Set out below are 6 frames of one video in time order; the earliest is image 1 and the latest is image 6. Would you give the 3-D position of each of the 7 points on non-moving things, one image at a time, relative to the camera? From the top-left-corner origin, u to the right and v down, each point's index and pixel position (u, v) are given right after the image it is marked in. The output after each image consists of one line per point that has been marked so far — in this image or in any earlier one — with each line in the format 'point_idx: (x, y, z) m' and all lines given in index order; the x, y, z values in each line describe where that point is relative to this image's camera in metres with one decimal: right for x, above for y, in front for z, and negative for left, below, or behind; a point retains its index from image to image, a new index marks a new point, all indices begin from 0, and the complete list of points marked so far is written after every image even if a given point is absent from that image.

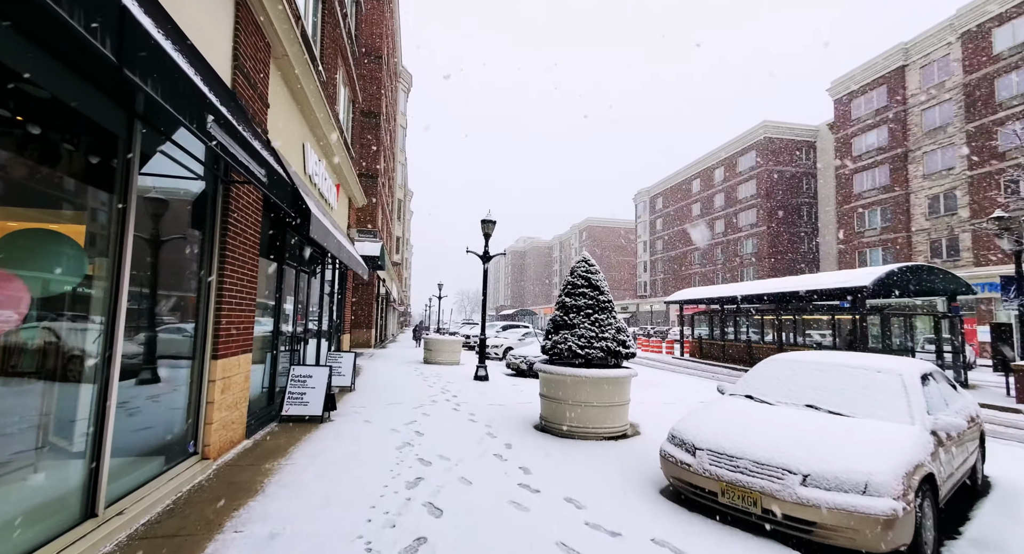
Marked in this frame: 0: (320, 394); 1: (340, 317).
0: (-2.8, -1.7, +6.7) m
1: (-4.9, -1.1, +13.1) m
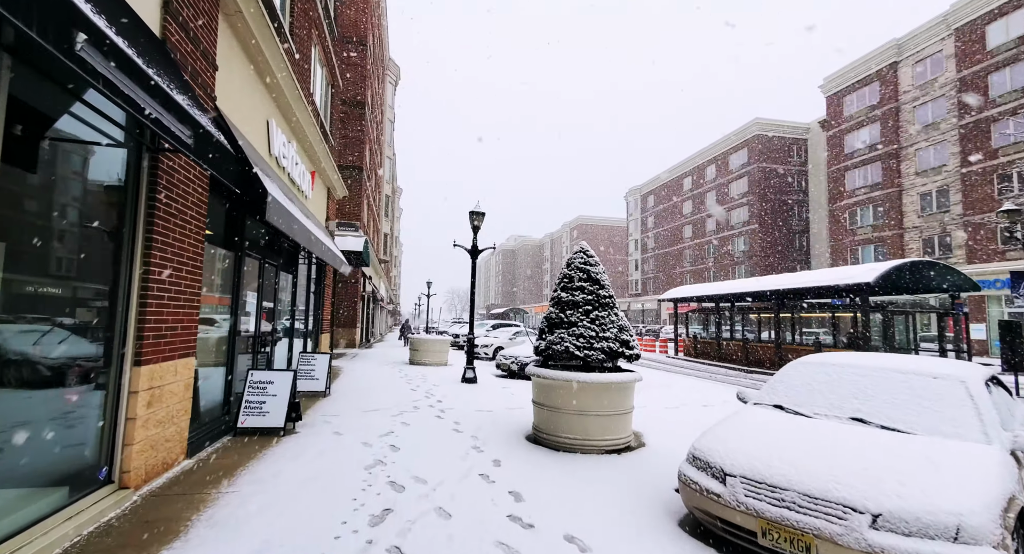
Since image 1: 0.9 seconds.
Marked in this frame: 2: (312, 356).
0: (-2.9, -1.6, +5.8) m
1: (-5.1, -1.0, +12.2) m
2: (-3.8, -1.5, +8.8) m
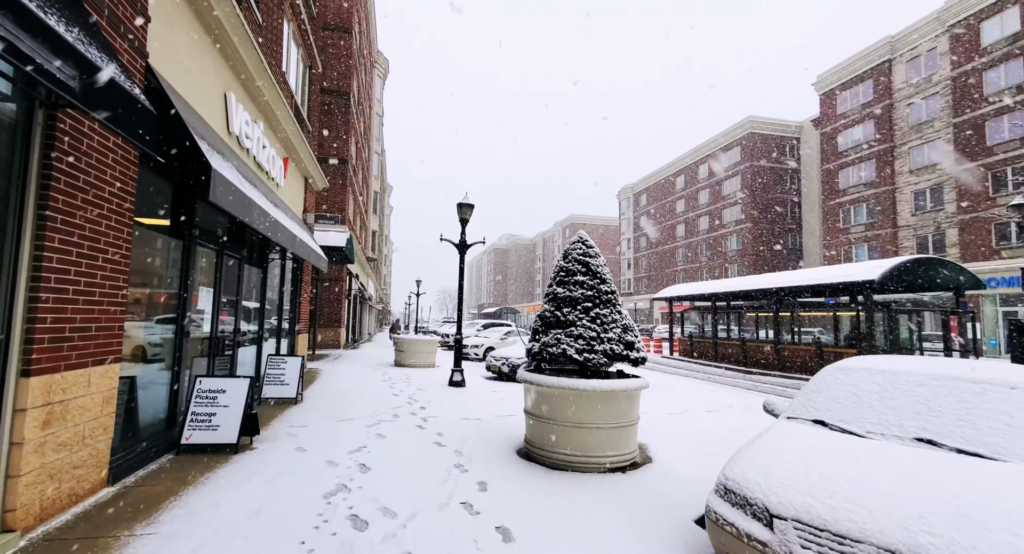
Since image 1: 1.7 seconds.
0: (-3.0, -1.5, +5.1) m
1: (-5.4, -0.9, +11.4) m
2: (-4.0, -1.4, +8.0) m
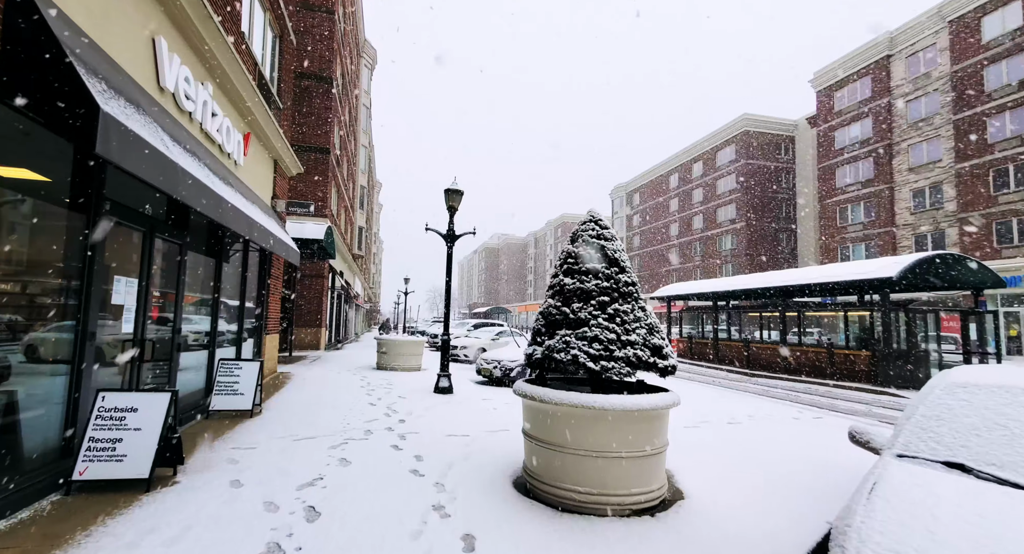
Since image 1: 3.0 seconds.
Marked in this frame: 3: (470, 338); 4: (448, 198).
0: (-3.1, -1.4, +3.9) m
1: (-5.5, -0.8, +10.2) m
2: (-4.1, -1.3, +6.8) m
3: (-1.6, -2.3, +17.3) m
4: (-1.4, +1.7, +10.0) m
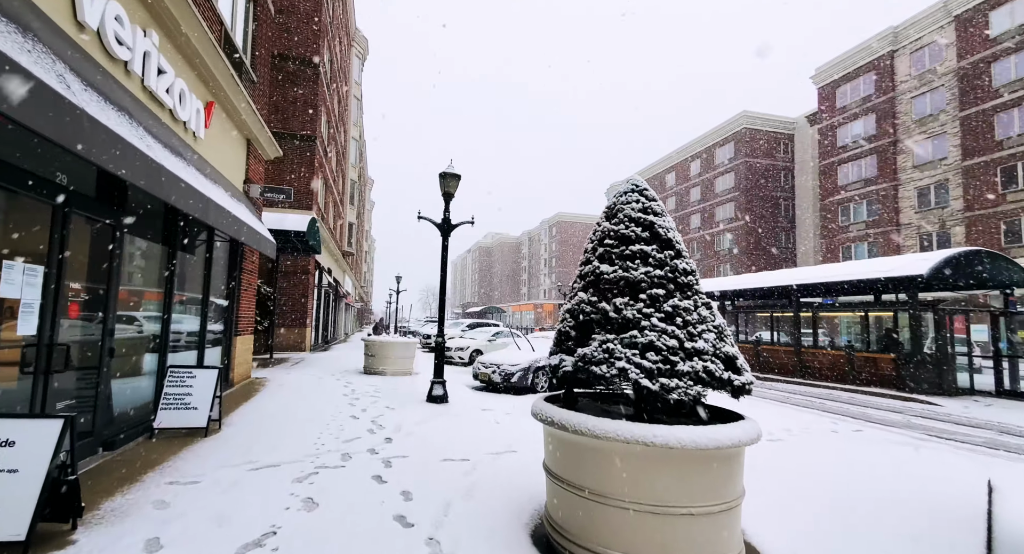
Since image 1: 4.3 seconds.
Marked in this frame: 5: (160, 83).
0: (-2.9, -1.3, +2.8) m
1: (-5.5, -0.7, +9.1) m
2: (-4.0, -1.2, +5.7) m
3: (-1.7, -2.2, +16.2) m
4: (-1.3, +1.8, +8.9) m
5: (-4.1, +2.3, +5.5) m
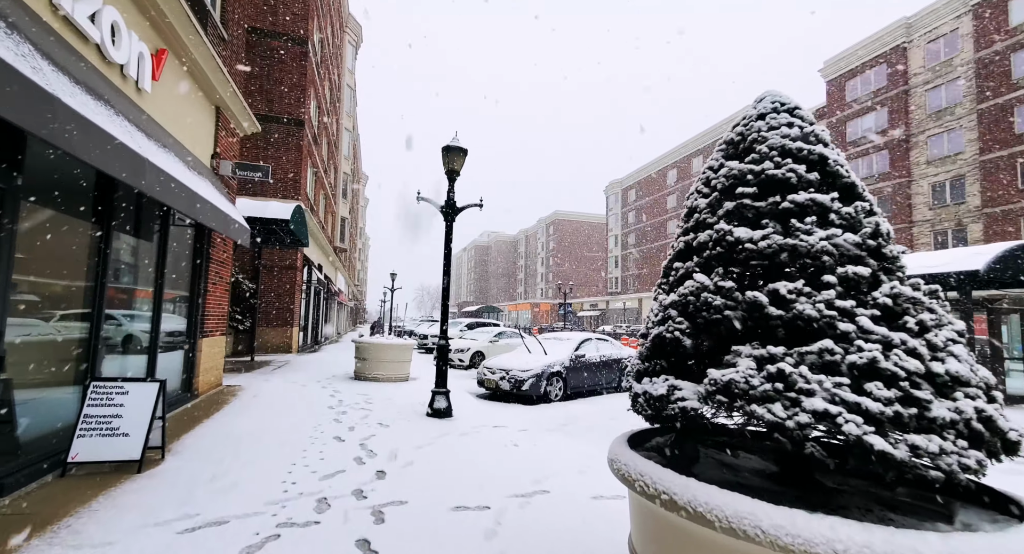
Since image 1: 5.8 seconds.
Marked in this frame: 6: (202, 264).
0: (-2.6, -1.1, +1.5) m
1: (-5.2, -0.5, +7.7) m
2: (-3.7, -1.0, +4.4) m
3: (-1.5, -2.1, +14.9) m
4: (-1.1, +1.9, +7.6) m
5: (-3.9, +2.4, +4.1) m
6: (-5.2, +0.2, +7.8) m
